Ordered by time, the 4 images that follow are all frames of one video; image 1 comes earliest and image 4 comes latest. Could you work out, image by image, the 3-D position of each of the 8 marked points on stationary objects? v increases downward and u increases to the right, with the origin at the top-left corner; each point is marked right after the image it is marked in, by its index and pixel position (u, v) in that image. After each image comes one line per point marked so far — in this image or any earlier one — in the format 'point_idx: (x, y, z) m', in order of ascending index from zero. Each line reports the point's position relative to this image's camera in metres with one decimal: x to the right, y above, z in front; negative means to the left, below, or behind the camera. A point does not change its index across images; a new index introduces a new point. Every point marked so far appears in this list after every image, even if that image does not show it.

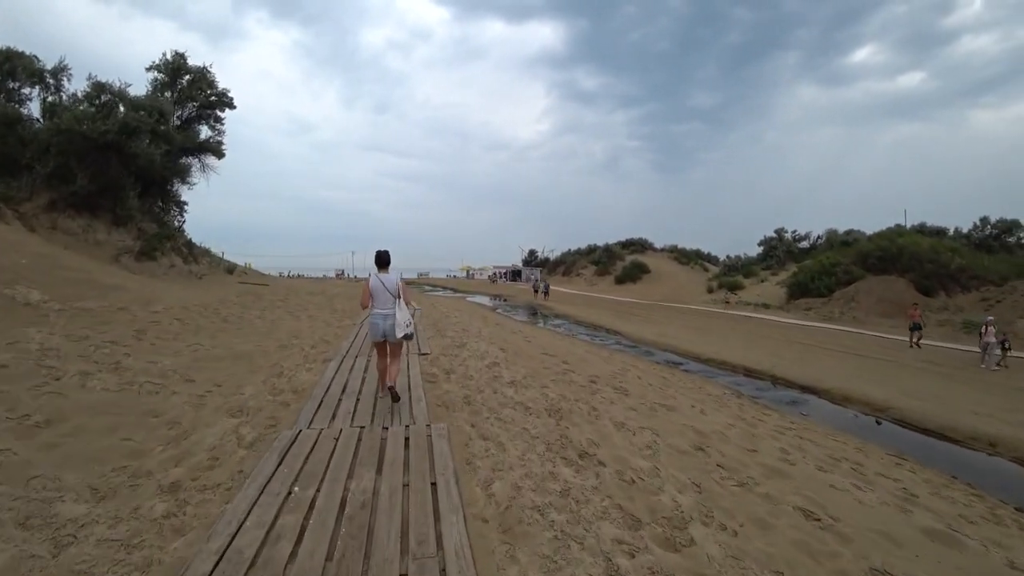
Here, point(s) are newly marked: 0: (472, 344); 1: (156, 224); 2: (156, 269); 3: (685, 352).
0: (-0.5, -0.7, +7.8) m
1: (-9.5, +1.7, +16.4) m
2: (-8.2, +0.4, +14.1) m
3: (+4.4, -1.7, +15.7) m
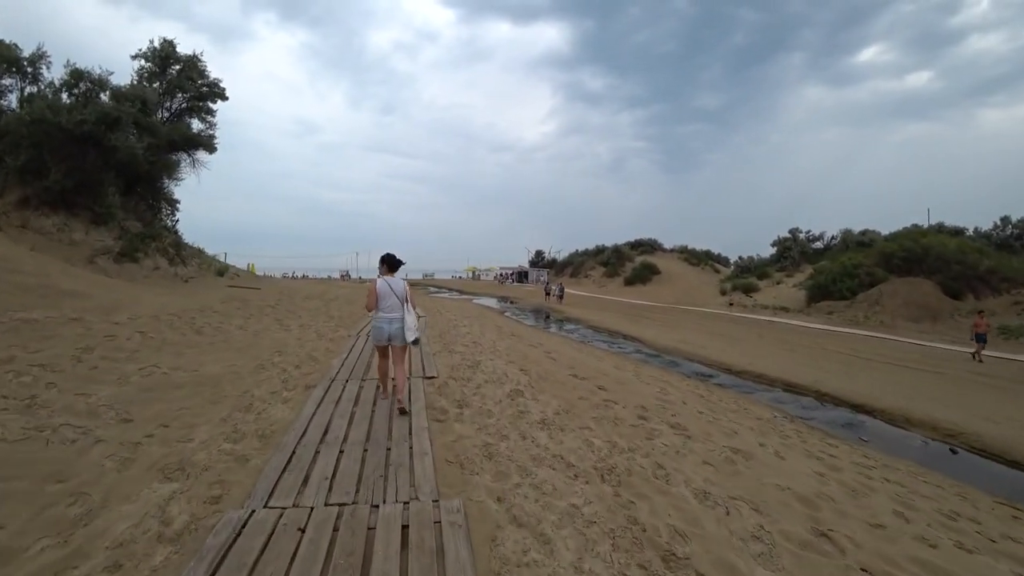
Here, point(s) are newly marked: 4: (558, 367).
0: (-0.3, -0.8, +6.6) m
1: (-9.2, +1.6, +15.2) m
2: (-7.9, +0.4, +12.9) m
3: (+4.7, -1.8, +14.4) m
4: (+0.5, -0.9, +6.8) m
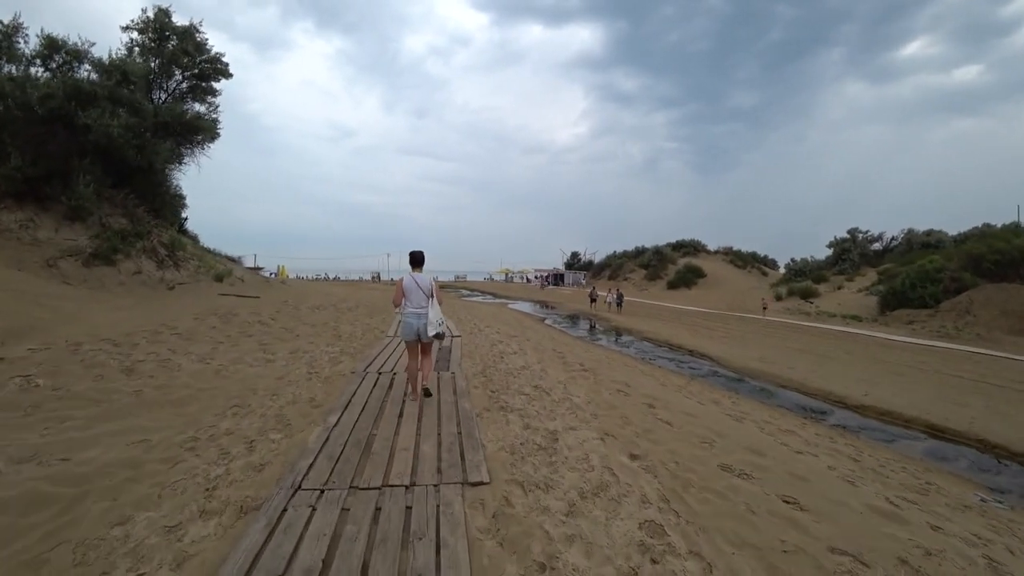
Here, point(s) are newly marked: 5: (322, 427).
0: (+0.4, -1.0, +3.9) m
1: (-8.1, +1.4, +13.0) m
2: (-6.9, +0.2, +10.6) m
3: (+5.7, -2.0, +11.5) m
4: (+1.1, -1.0, +4.1) m
5: (-1.2, -0.9, +4.0) m
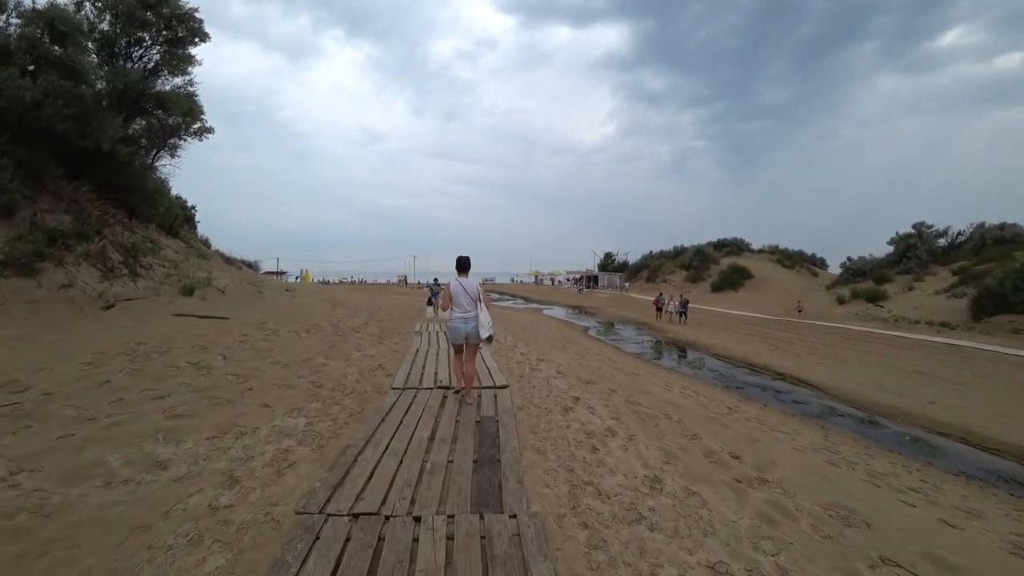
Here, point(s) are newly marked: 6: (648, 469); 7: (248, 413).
0: (+0.8, -1.1, +0.8) m
1: (-7.3, +1.2, +10.2) m
2: (-6.2, 0.0, +7.8) m
3: (+6.5, -2.1, +8.1) m
4: (+1.6, -1.2, +0.9) m
5: (-0.8, -1.1, +1.0) m
6: (+0.7, -1.0, +3.3) m
7: (-1.9, -0.9, +4.5) m
